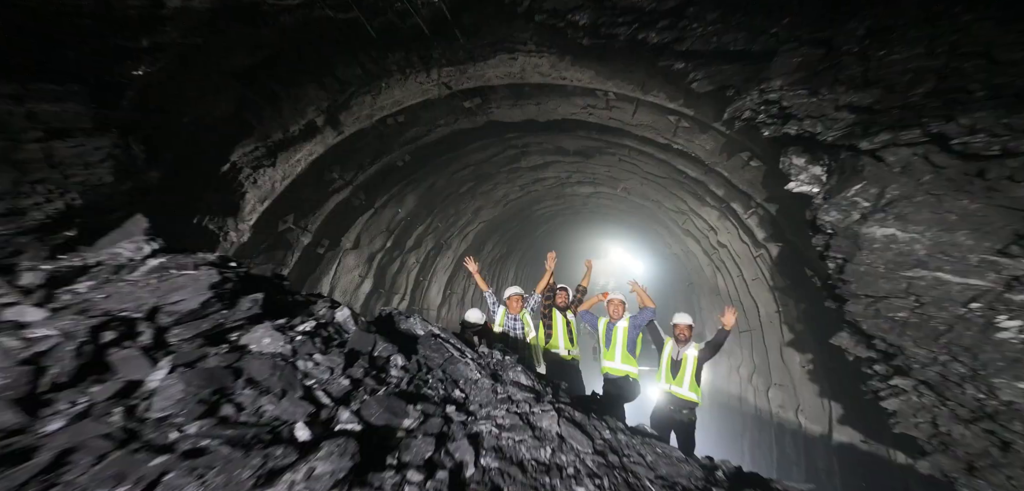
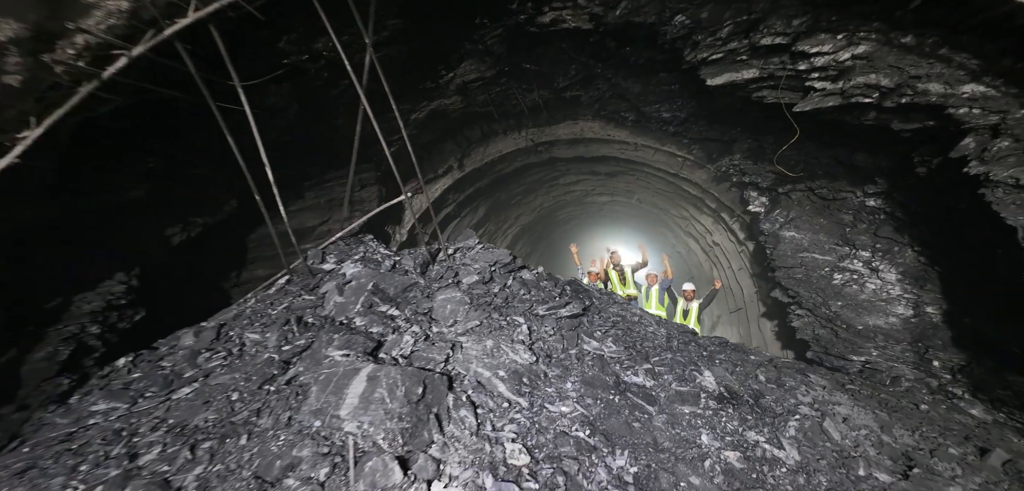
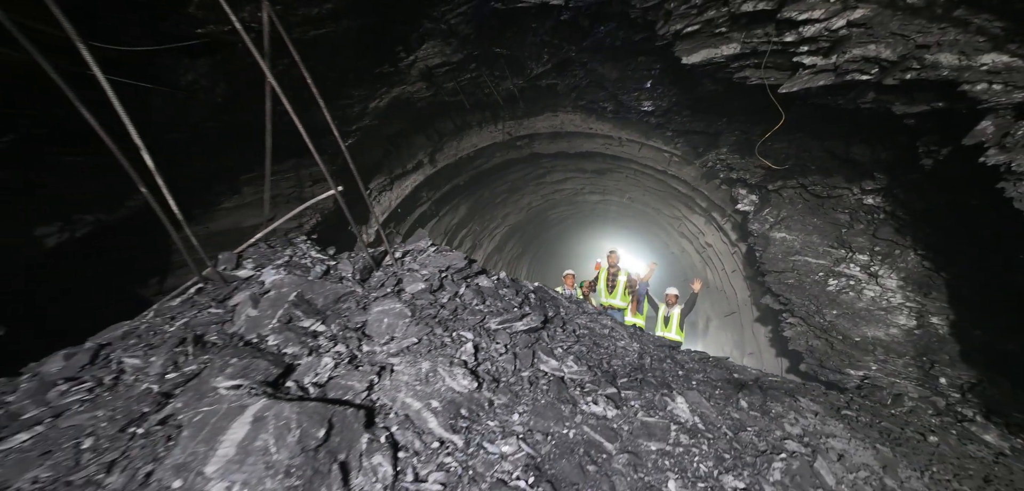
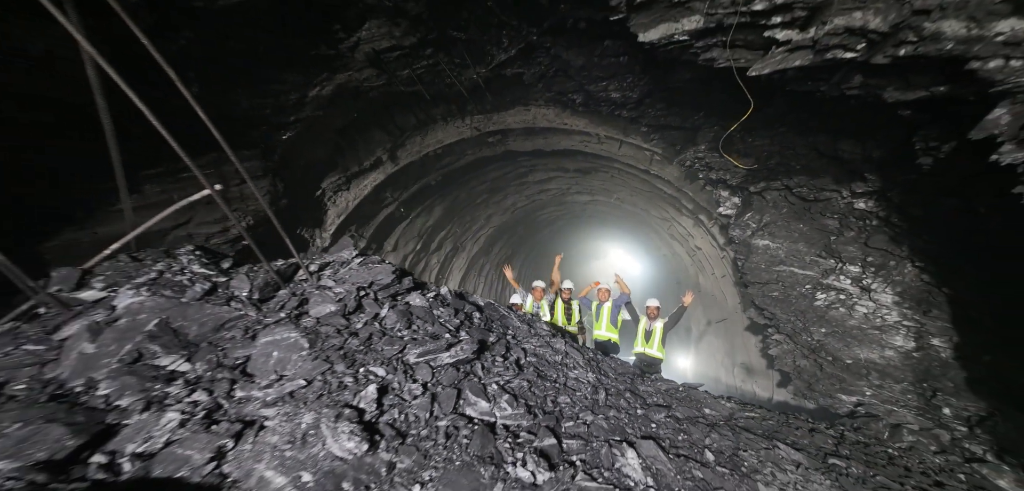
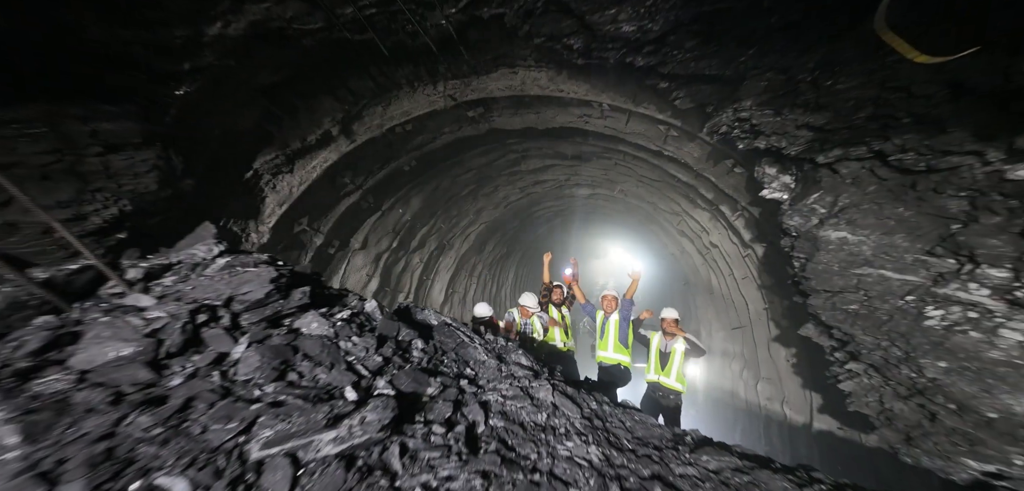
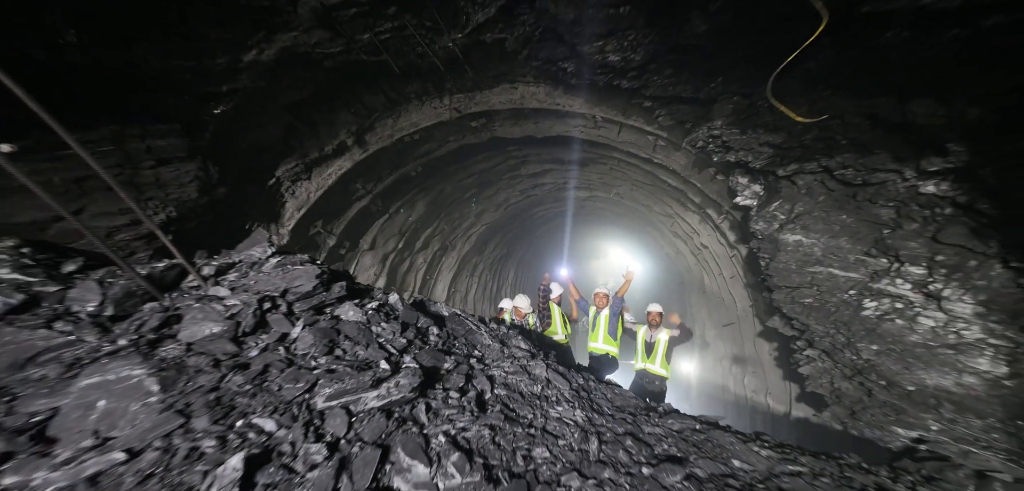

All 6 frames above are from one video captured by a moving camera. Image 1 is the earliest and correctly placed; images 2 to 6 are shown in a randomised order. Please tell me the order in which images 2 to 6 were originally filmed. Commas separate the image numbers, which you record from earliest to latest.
5, 6, 4, 3, 2
